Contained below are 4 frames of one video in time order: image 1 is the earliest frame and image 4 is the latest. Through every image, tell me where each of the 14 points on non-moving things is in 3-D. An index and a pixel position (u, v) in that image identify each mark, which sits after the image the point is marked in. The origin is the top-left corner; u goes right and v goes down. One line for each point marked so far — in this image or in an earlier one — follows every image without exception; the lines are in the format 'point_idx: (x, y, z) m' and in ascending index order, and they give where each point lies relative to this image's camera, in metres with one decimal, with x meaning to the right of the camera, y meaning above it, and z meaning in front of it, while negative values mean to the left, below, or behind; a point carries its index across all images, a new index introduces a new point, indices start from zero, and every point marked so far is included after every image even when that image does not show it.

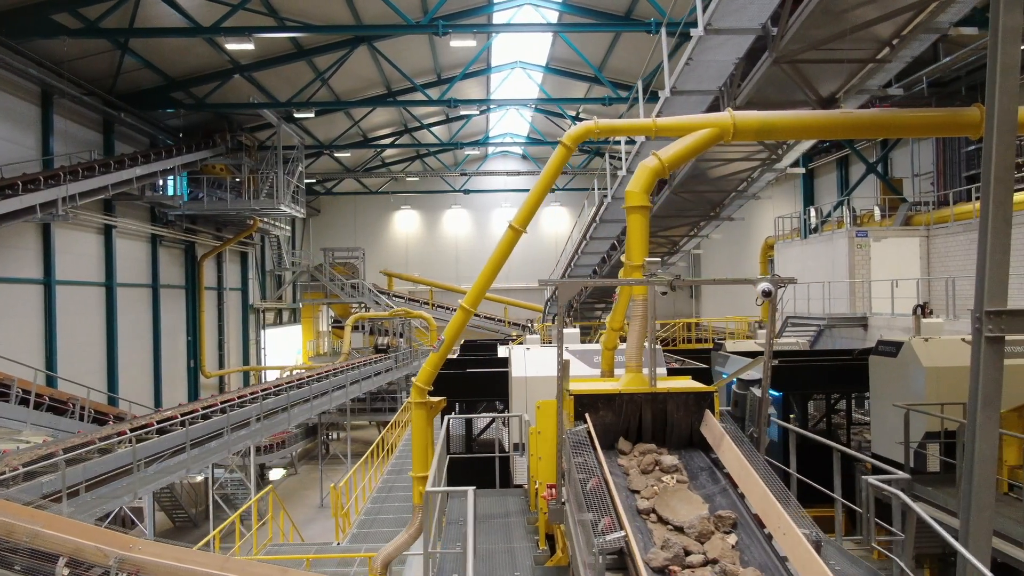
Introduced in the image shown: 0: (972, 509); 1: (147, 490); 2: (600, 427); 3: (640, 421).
0: (+2.8, -1.3, +3.5) m
1: (-5.1, -2.8, +8.0) m
2: (+0.6, -1.0, +4.2) m
3: (+0.9, -1.0, +4.2) m
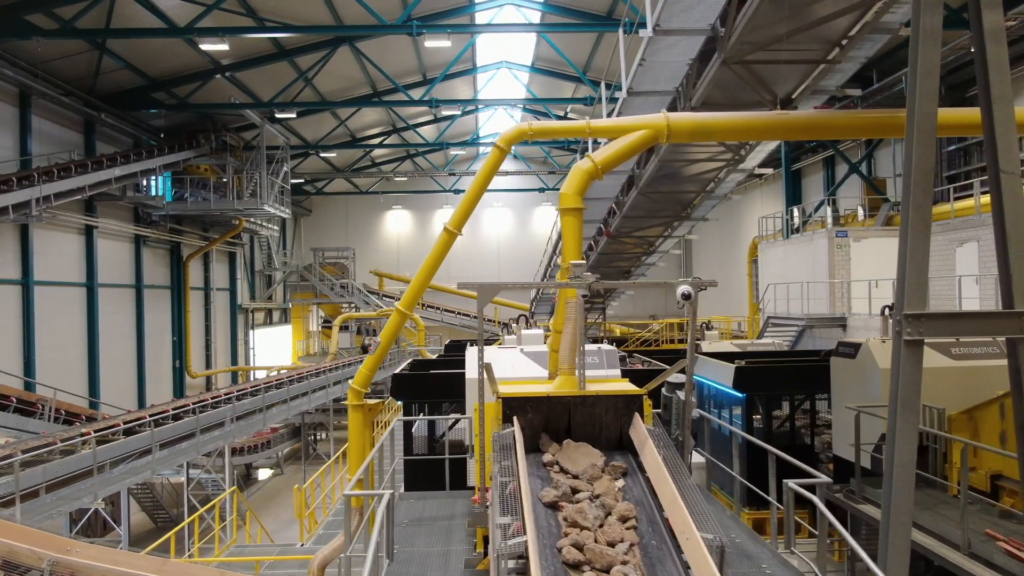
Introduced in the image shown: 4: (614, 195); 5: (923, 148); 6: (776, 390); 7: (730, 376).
0: (+2.3, -1.3, +3.5) m
1: (-5.6, -2.8, +8.0) m
2: (+0.1, -1.0, +4.2) m
3: (+0.4, -1.0, +4.2) m
4: (+1.8, +1.6, +10.0) m
5: (+2.5, +0.8, +3.5) m
6: (+3.6, -1.4, +7.8) m
7: (+3.0, -1.2, +8.1) m
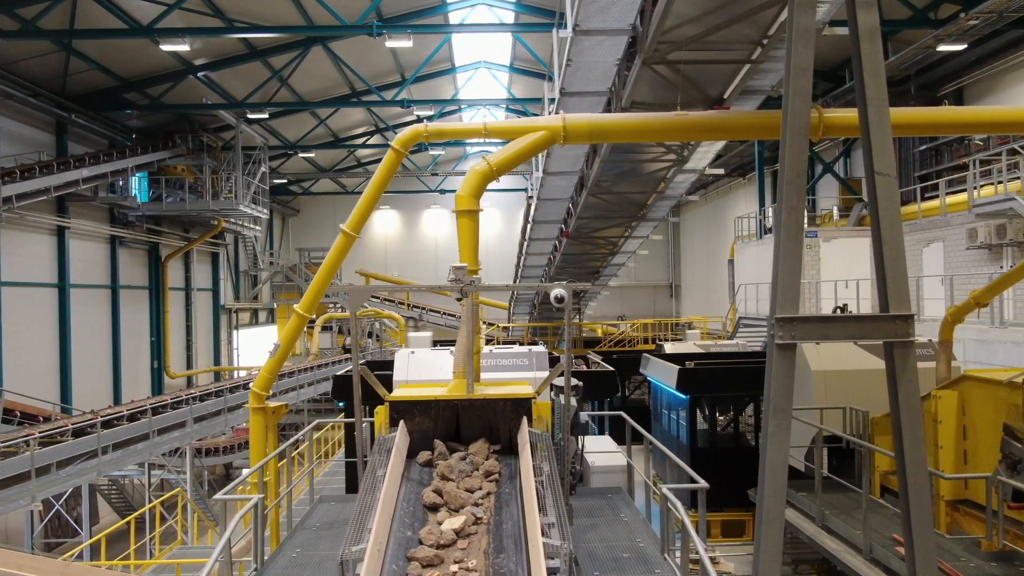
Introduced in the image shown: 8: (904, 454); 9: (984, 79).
0: (+1.5, -1.3, +3.4) m
1: (-6.4, -2.8, +7.9) m
2: (-0.7, -1.0, +4.1) m
3: (-0.4, -1.0, +4.2) m
4: (+1.0, +1.6, +10.0) m
5: (+1.7, +0.8, +3.4) m
6: (+2.8, -1.4, +7.8) m
7: (+2.3, -1.3, +8.0) m
8: (+2.3, -1.0, +3.4) m
9: (+10.7, +4.7, +12.9) m
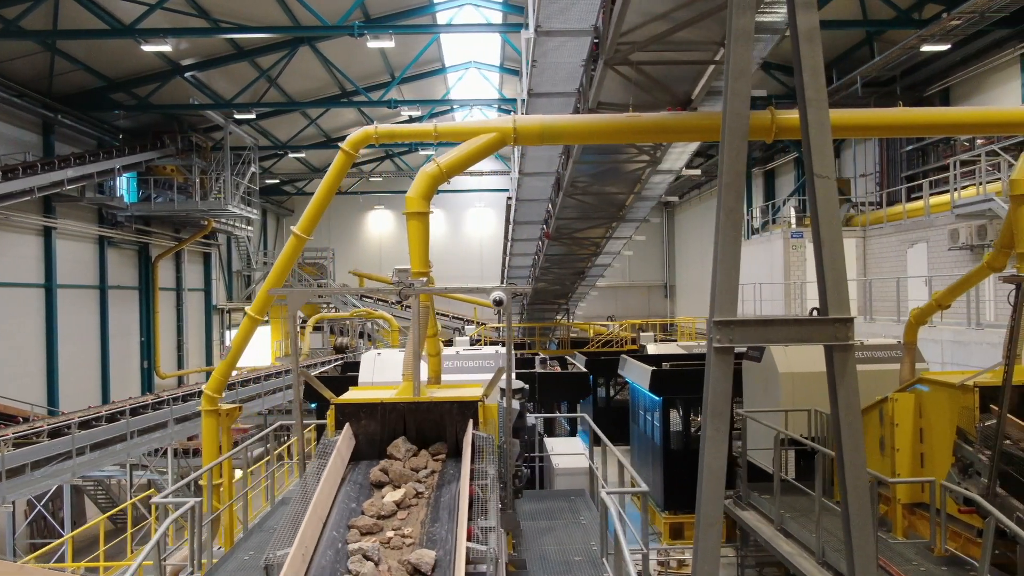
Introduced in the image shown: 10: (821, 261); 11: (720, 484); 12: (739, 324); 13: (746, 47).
0: (+1.1, -1.4, +3.4) m
1: (-6.8, -2.9, +7.9) m
2: (-1.1, -1.1, +4.1) m
3: (-0.8, -1.0, +4.2) m
4: (+0.6, +1.6, +10.0) m
5: (+1.3, +0.8, +3.4) m
6: (+2.4, -1.4, +7.8) m
7: (+1.9, -1.3, +8.0) m
8: (+2.0, -1.0, +3.4) m
9: (+10.3, +4.7, +12.9) m
10: (+1.9, +0.2, +3.5) m
11: (+1.2, -1.2, +3.4) m
12: (+1.3, -0.2, +3.4) m
13: (+1.4, +1.4, +3.4) m
